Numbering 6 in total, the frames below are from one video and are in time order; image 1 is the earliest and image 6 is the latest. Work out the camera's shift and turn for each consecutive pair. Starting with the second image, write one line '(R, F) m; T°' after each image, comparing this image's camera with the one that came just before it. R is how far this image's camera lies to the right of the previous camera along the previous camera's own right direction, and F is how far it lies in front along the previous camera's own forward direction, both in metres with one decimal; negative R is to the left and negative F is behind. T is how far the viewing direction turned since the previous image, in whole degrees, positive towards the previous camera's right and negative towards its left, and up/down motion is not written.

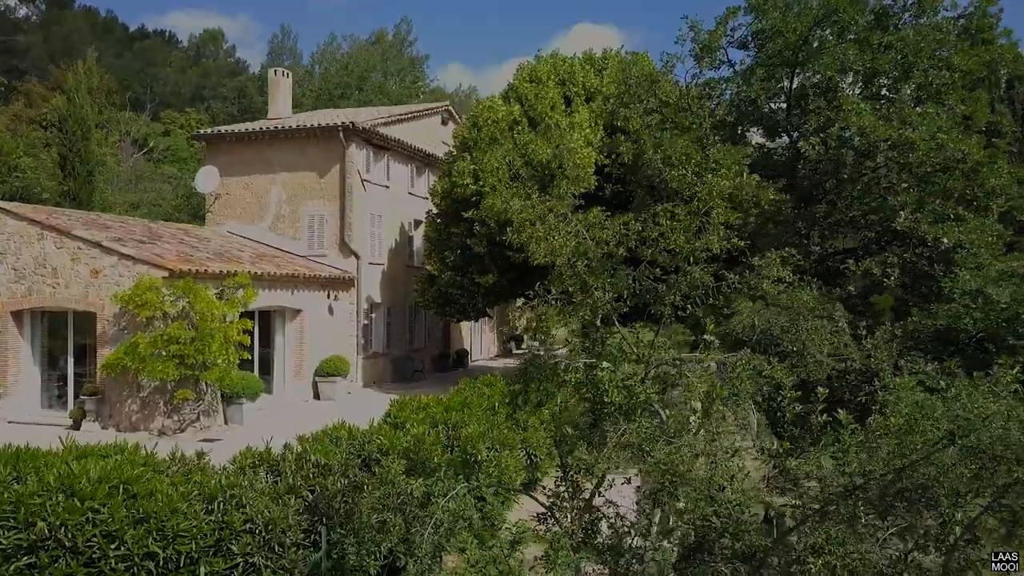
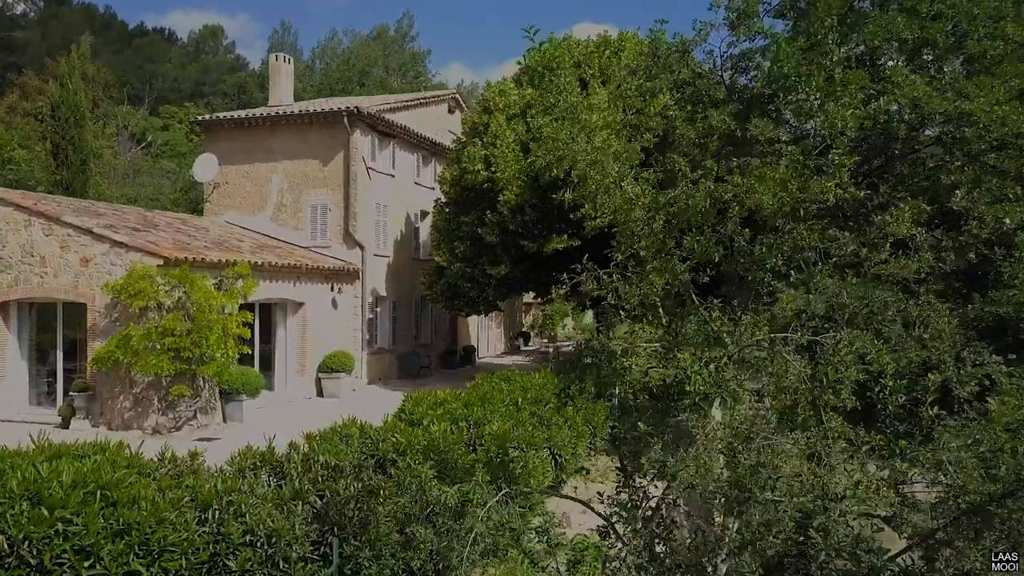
(-0.3, +0.9) m; 0°
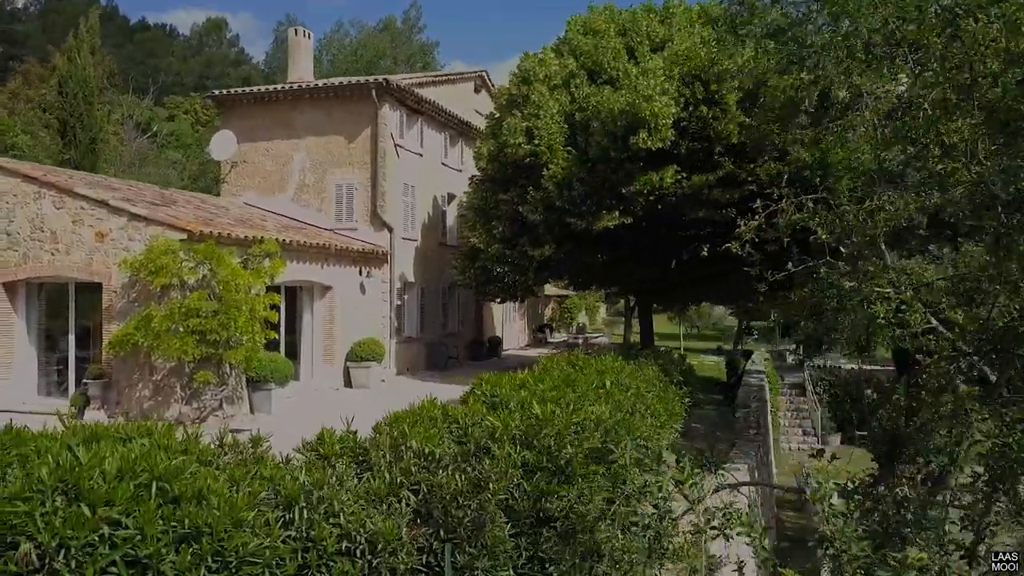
(-0.9, +1.2) m; 0°
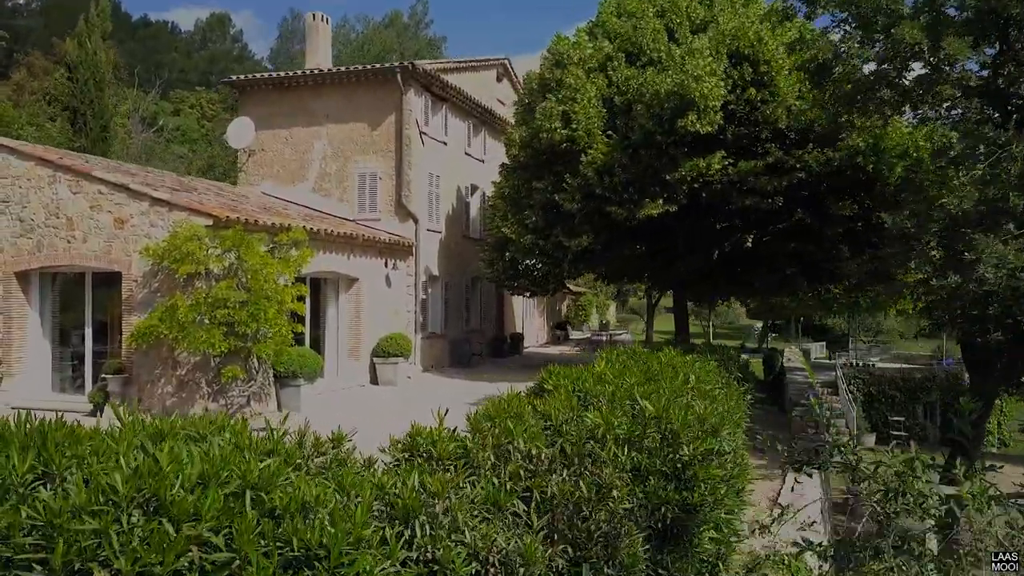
(-0.7, +0.7) m; 0°
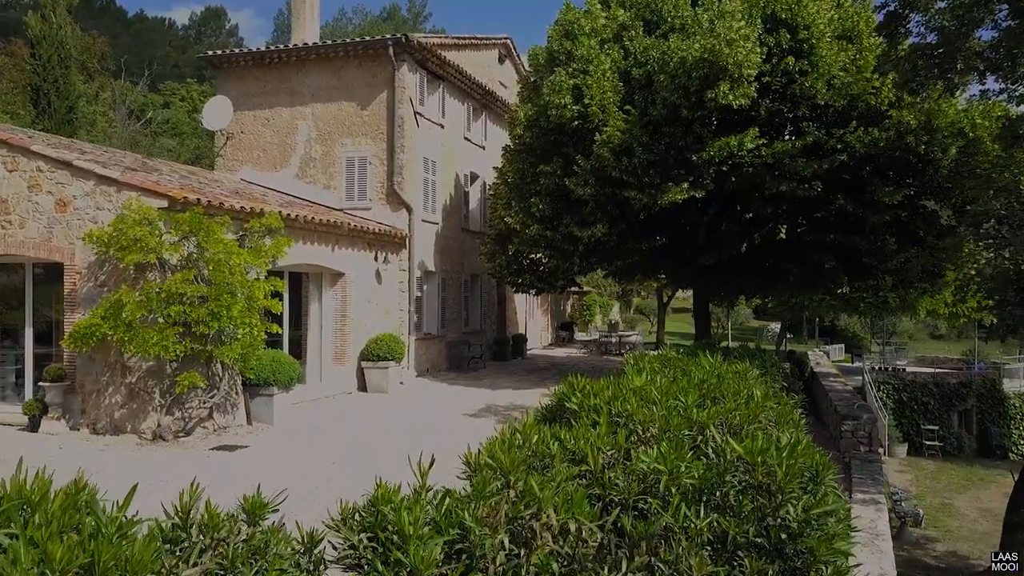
(-0.1, +1.6) m; 0°
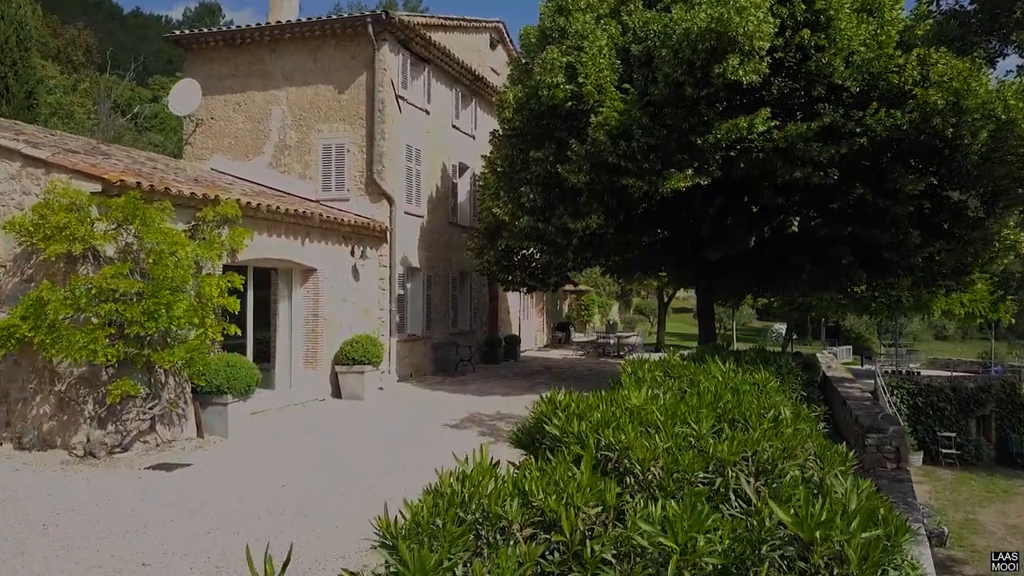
(+0.2, +1.2) m; 0°
